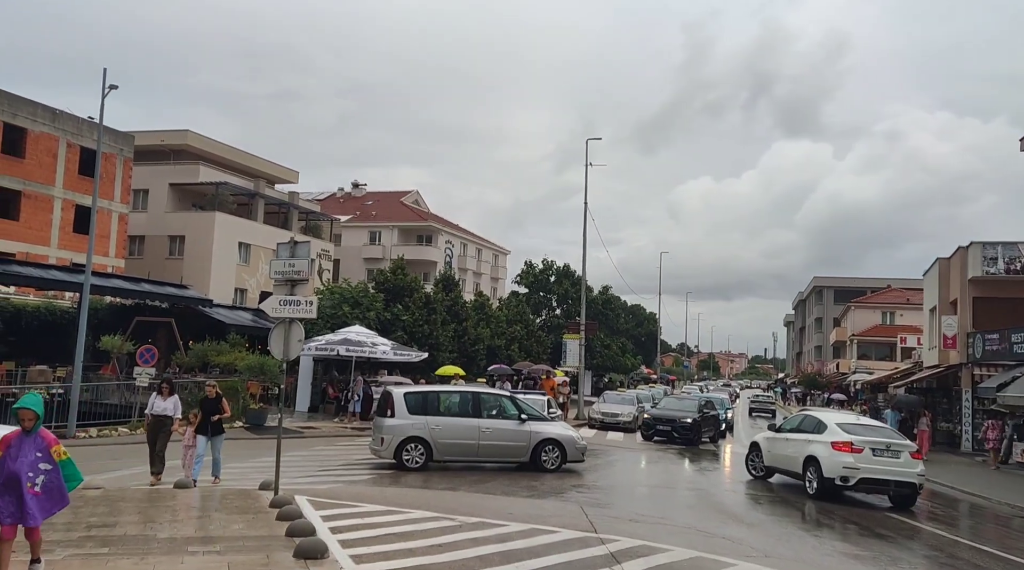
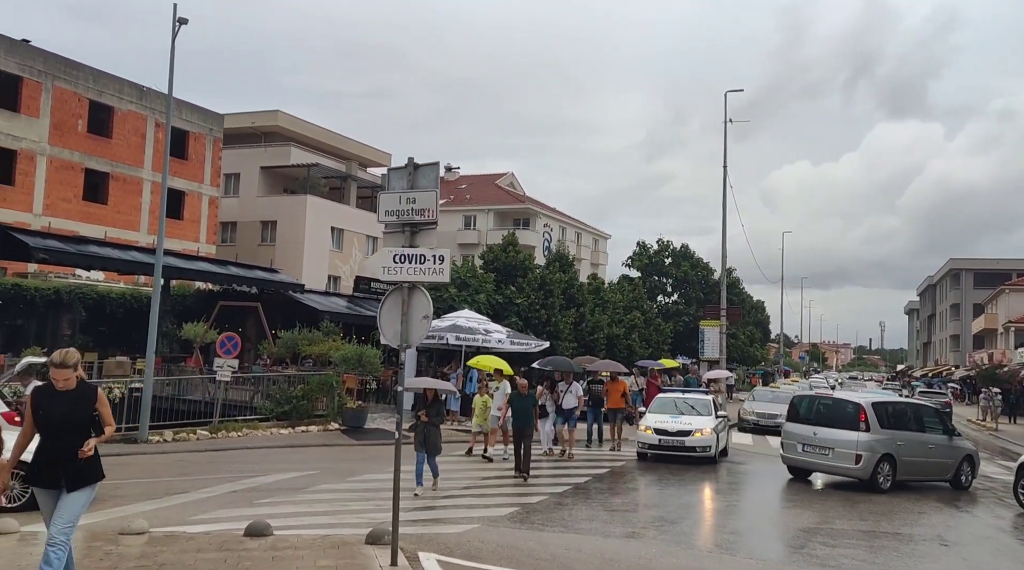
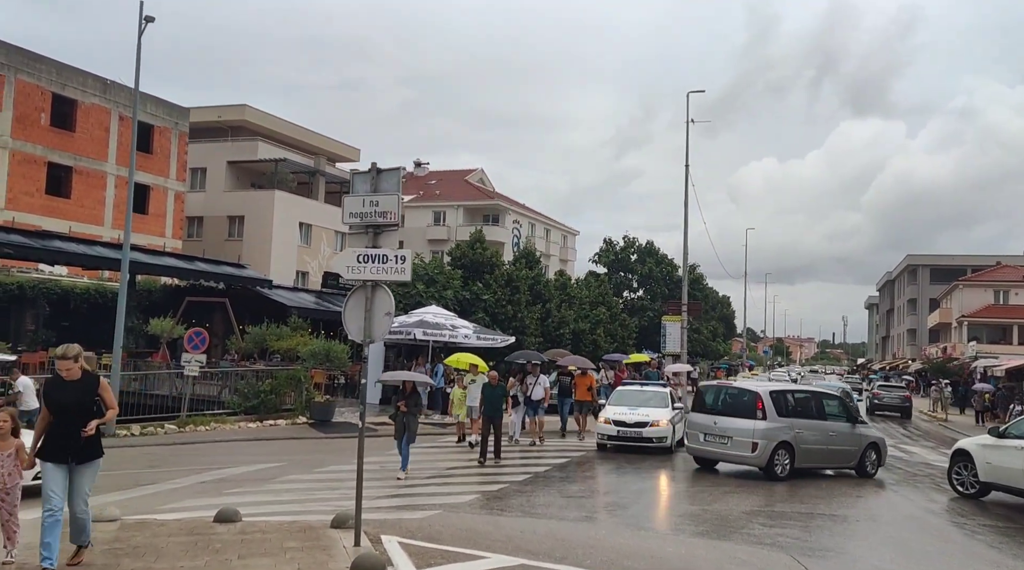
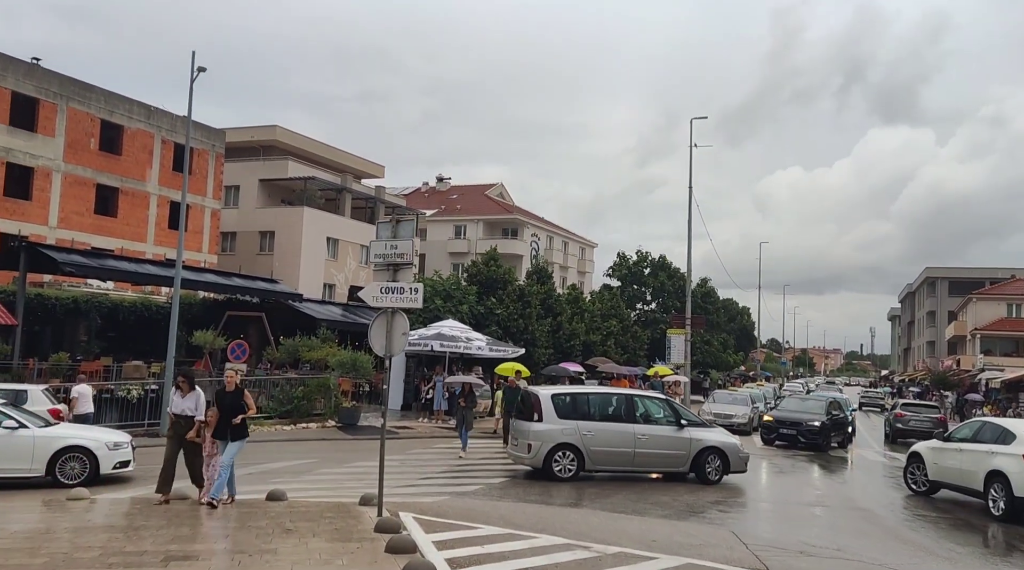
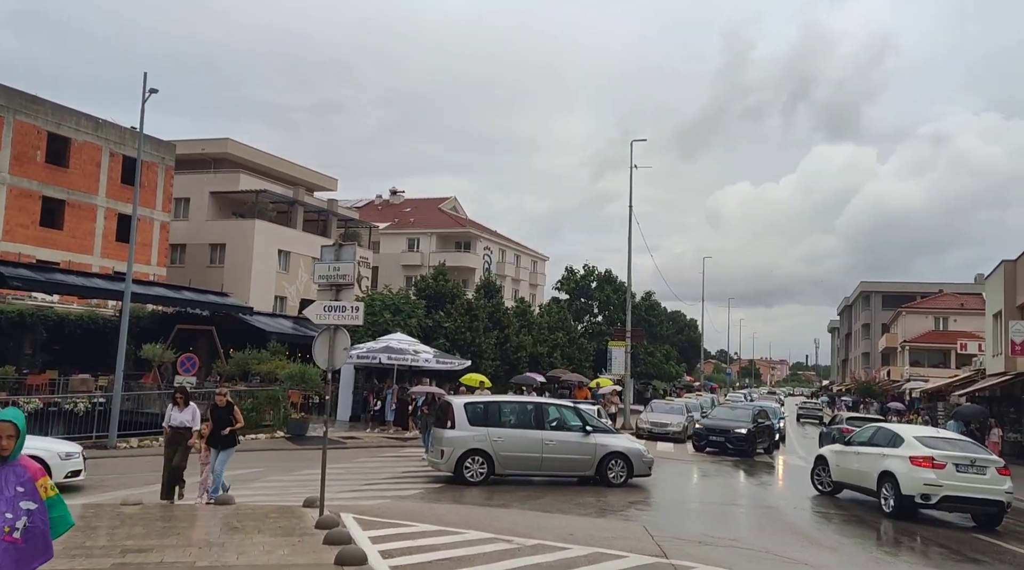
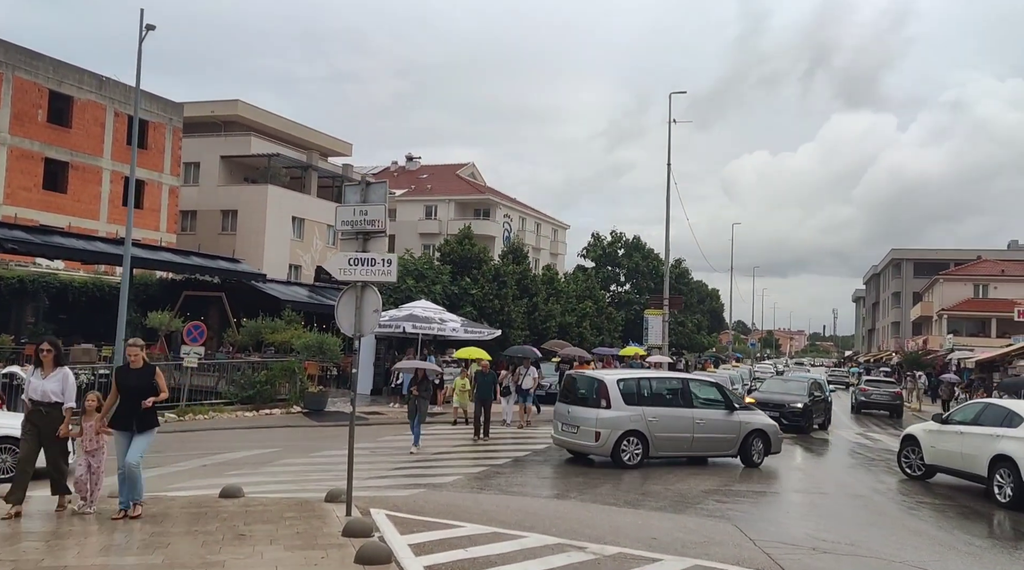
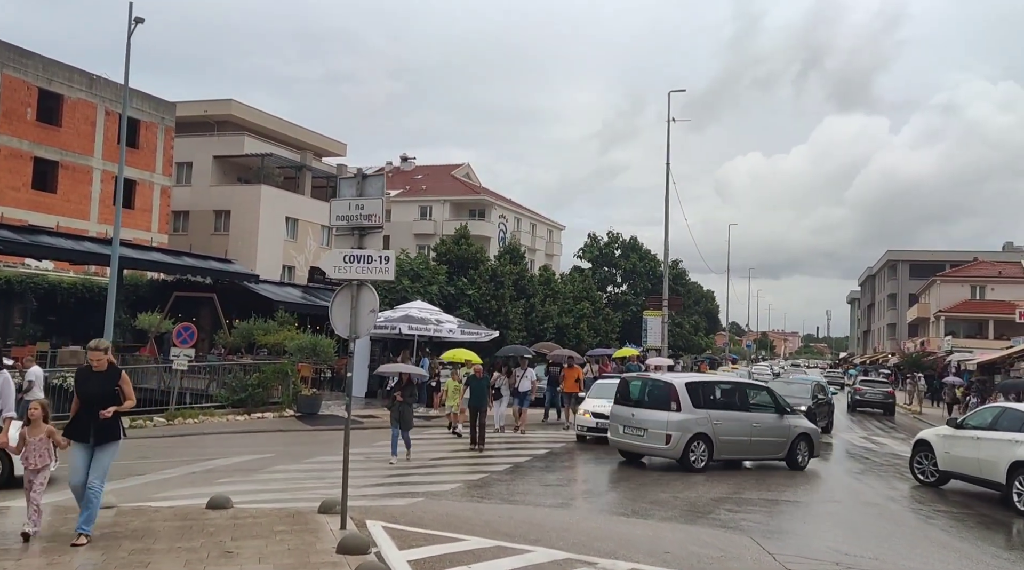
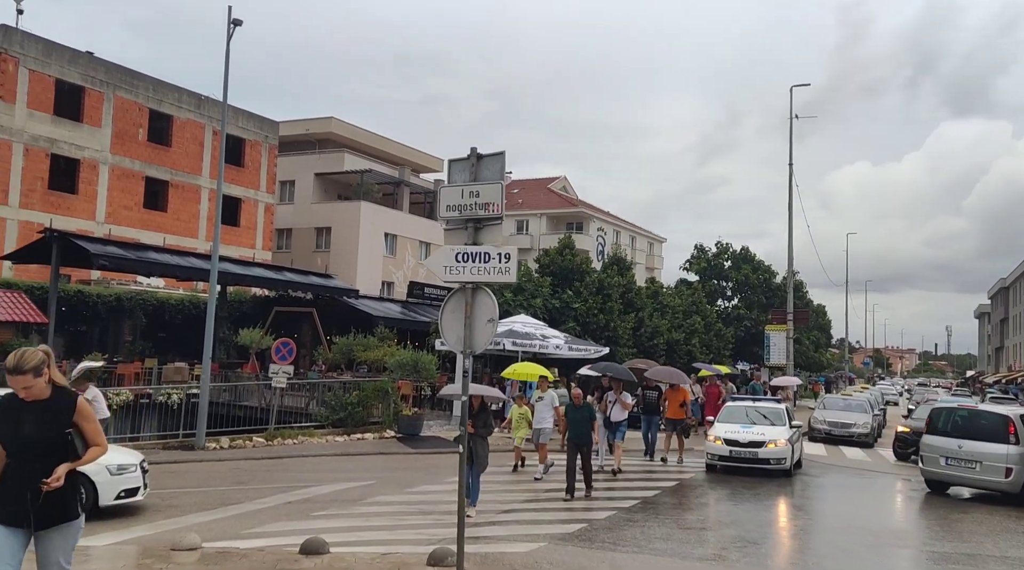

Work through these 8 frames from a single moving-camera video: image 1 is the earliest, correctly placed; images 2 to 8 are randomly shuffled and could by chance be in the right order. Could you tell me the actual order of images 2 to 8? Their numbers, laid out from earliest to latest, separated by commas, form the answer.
5, 4, 6, 7, 3, 2, 8
